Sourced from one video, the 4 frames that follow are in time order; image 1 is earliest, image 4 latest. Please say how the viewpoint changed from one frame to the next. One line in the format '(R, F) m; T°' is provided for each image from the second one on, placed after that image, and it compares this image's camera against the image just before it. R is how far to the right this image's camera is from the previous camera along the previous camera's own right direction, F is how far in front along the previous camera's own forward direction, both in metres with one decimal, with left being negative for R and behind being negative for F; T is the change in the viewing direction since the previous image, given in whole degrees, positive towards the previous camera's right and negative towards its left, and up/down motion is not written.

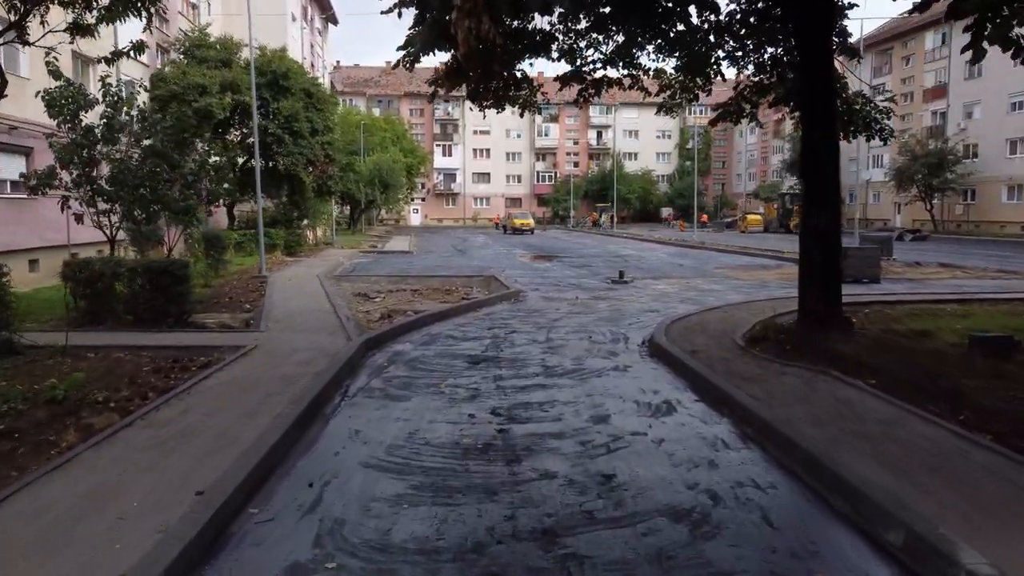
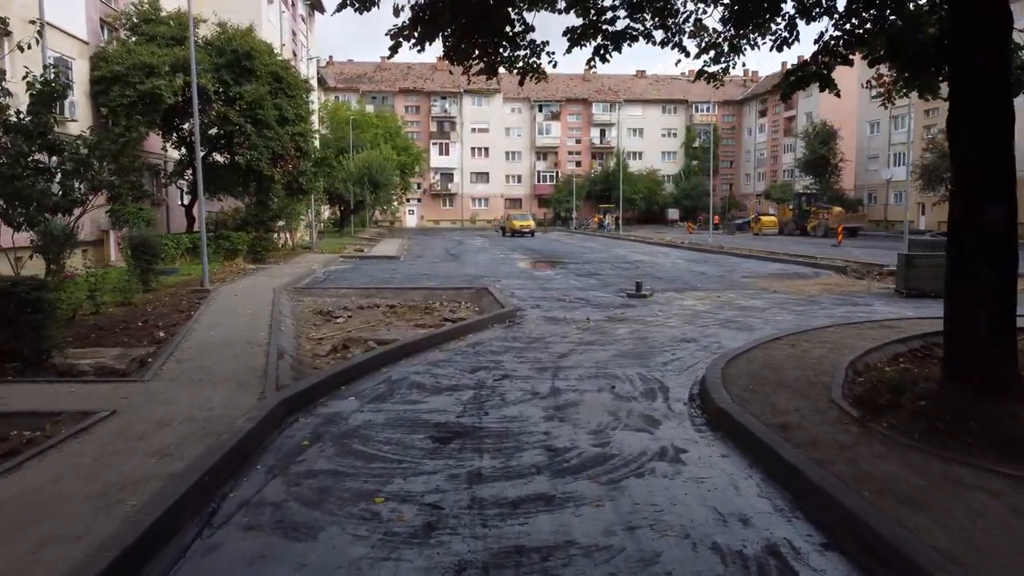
(+0.1, +3.4) m; 0°
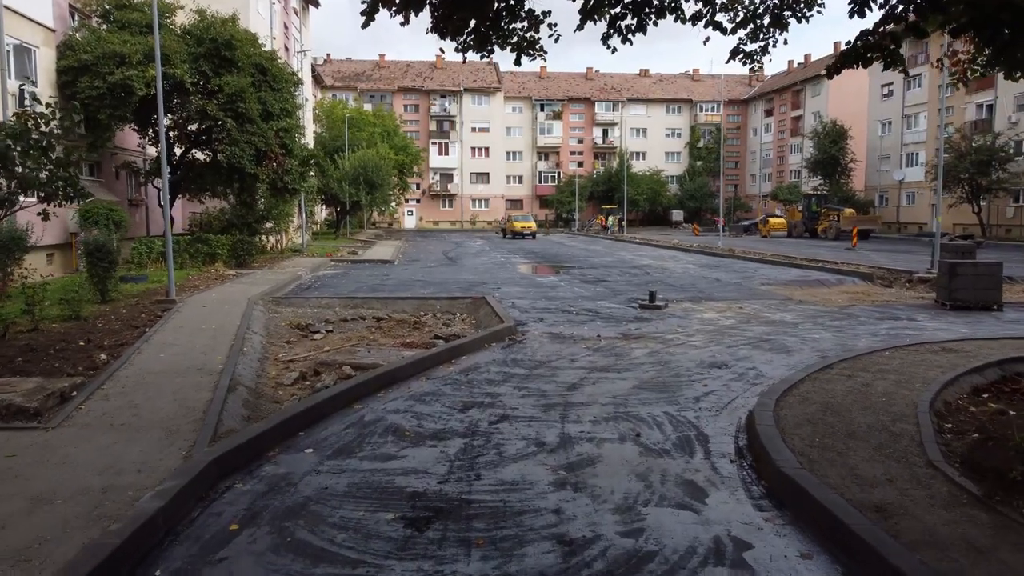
(0.0, +1.6) m; 0°
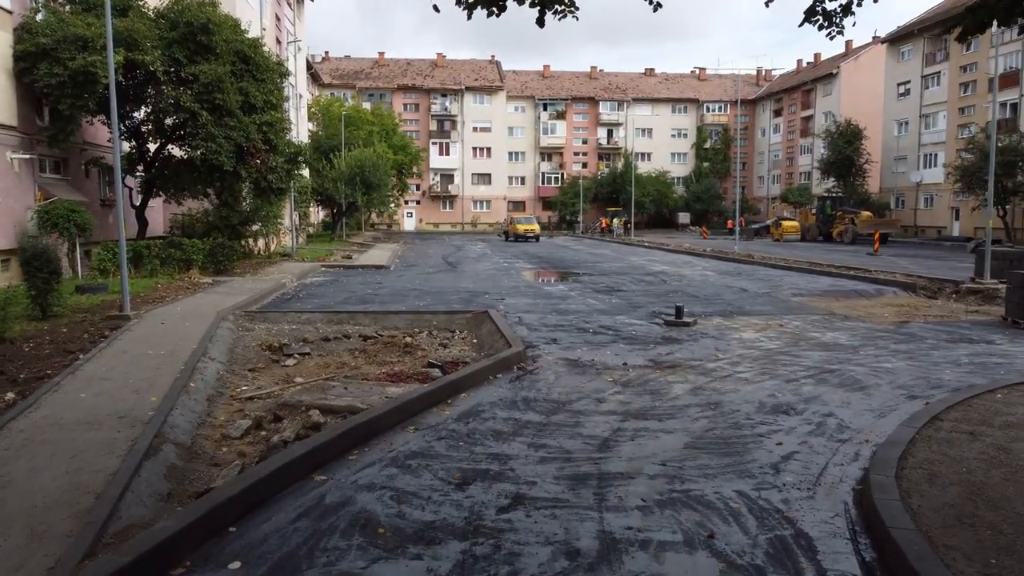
(-0.1, +2.0) m; 0°
